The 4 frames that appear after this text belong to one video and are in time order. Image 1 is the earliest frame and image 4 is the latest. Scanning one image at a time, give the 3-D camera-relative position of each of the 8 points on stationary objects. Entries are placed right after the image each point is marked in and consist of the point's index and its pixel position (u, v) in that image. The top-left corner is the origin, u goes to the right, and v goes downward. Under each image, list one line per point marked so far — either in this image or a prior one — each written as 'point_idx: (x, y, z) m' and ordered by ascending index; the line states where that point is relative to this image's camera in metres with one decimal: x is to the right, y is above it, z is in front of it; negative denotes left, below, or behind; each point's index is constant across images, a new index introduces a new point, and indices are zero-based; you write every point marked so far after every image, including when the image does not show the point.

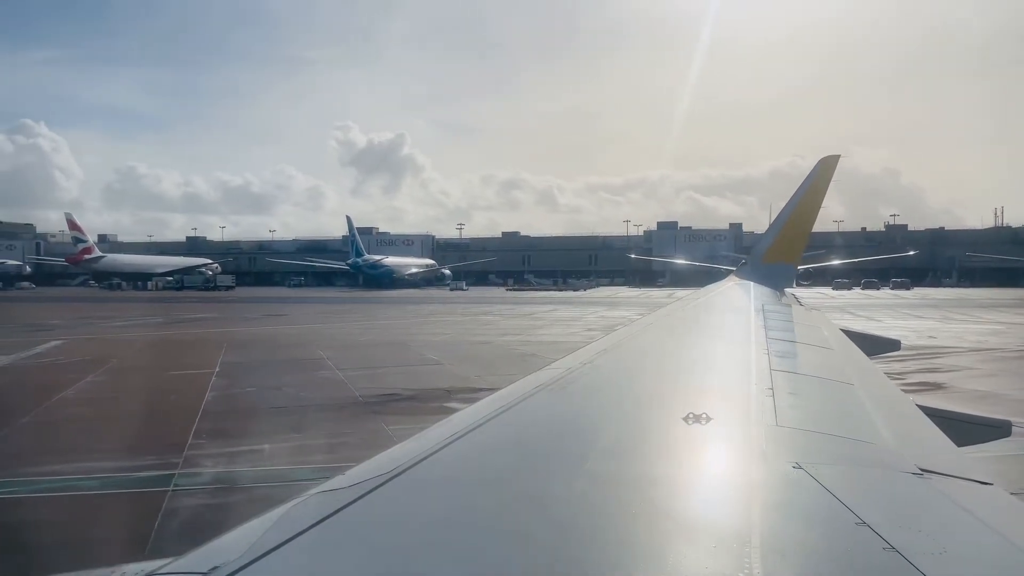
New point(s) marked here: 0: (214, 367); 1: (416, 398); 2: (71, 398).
0: (-7.4, -2.0, +16.5) m
1: (-1.7, -1.8, +10.9) m
2: (-9.1, -2.2, +13.9) m
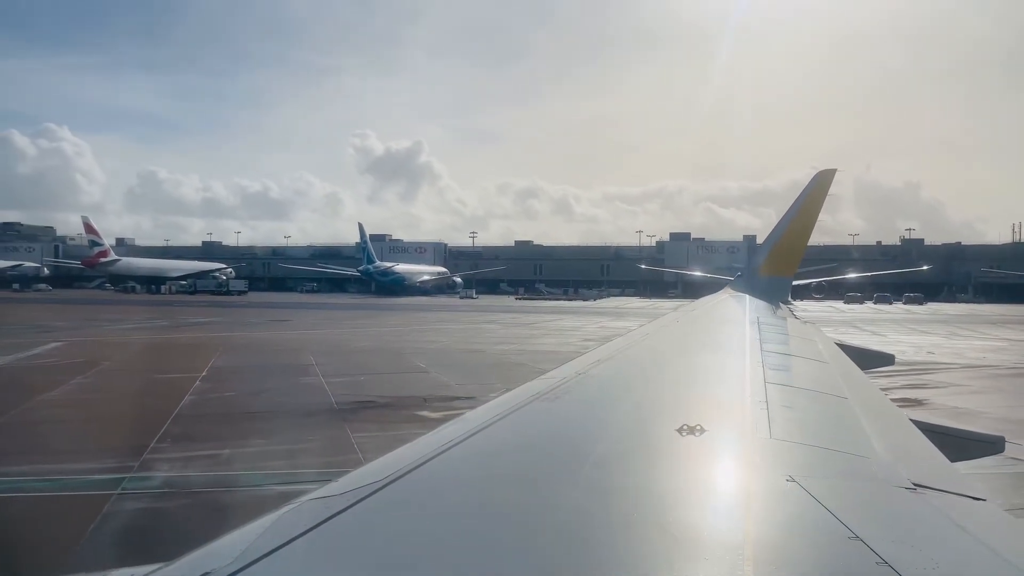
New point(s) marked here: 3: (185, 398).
0: (-7.7, -2.1, +16.6) m
1: (-2.0, -1.9, +10.9) m
2: (-9.4, -2.3, +13.9) m
3: (-6.2, -2.1, +12.6) m
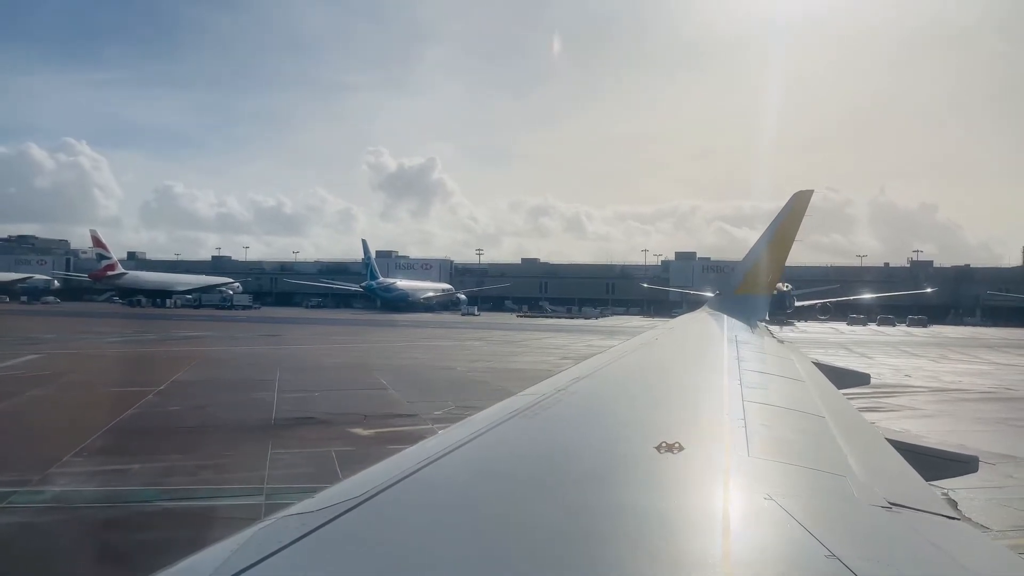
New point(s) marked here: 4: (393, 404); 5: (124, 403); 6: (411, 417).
0: (-8.6, -2.4, +16.5) m
1: (-2.9, -2.2, +10.9) m
2: (-10.3, -2.5, +13.9) m
3: (-7.1, -2.3, +12.6) m
4: (-2.2, -2.1, +12.2) m
5: (-7.9, -2.4, +13.9) m
6: (-1.6, -2.1, +11.2) m
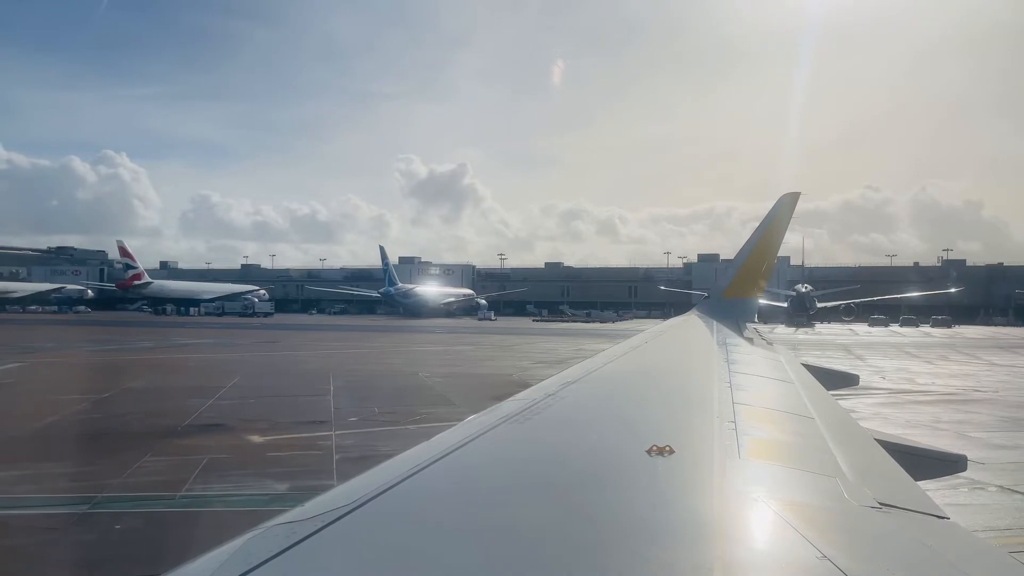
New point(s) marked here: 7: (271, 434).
0: (-9.8, -2.6, +16.6) m
1: (-4.2, -2.3, +10.9) m
2: (-11.5, -2.7, +14.0) m
3: (-8.3, -2.5, +12.7) m
4: (-3.4, -2.2, +12.3) m
5: (-9.1, -2.5, +14.0) m
6: (-2.9, -2.2, +11.2) m
7: (-3.5, -2.3, +10.7) m
